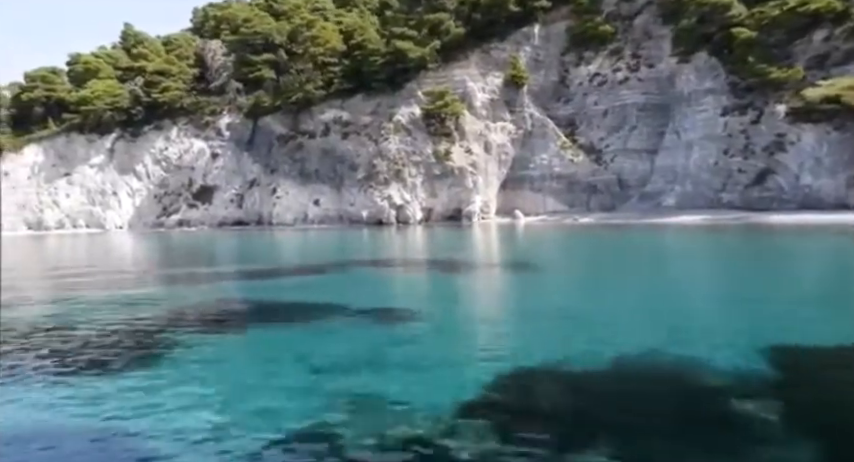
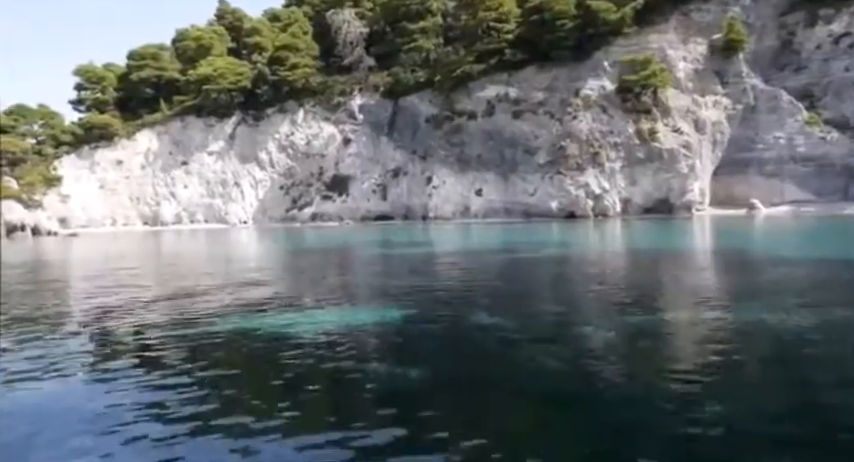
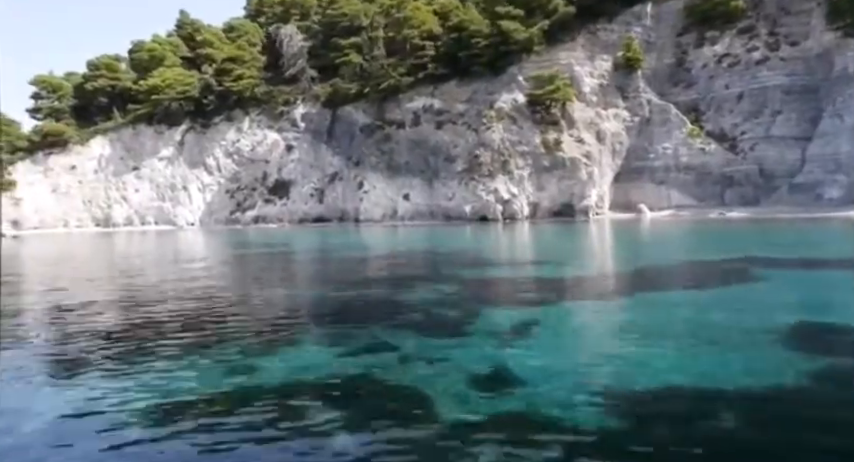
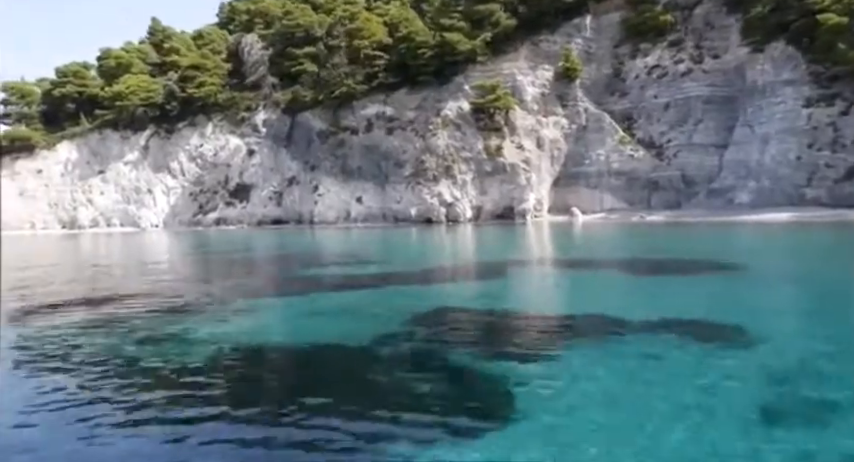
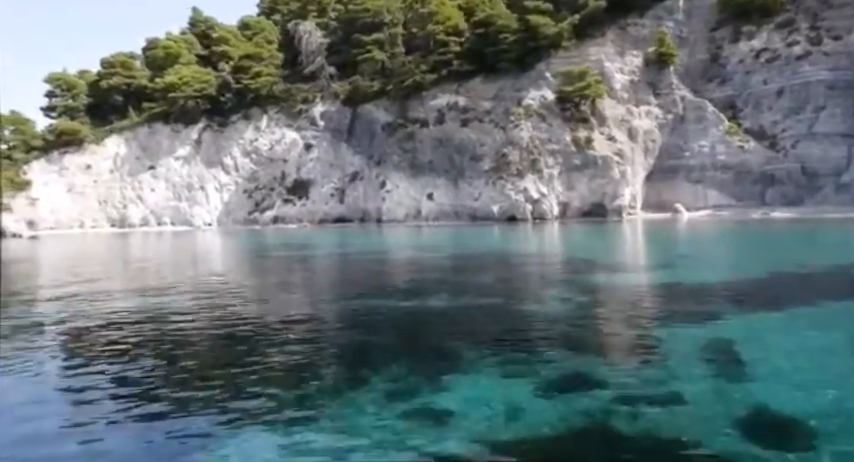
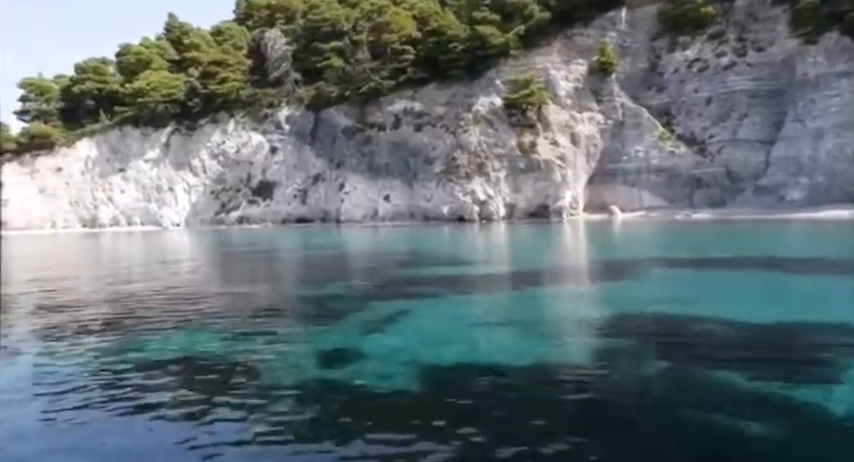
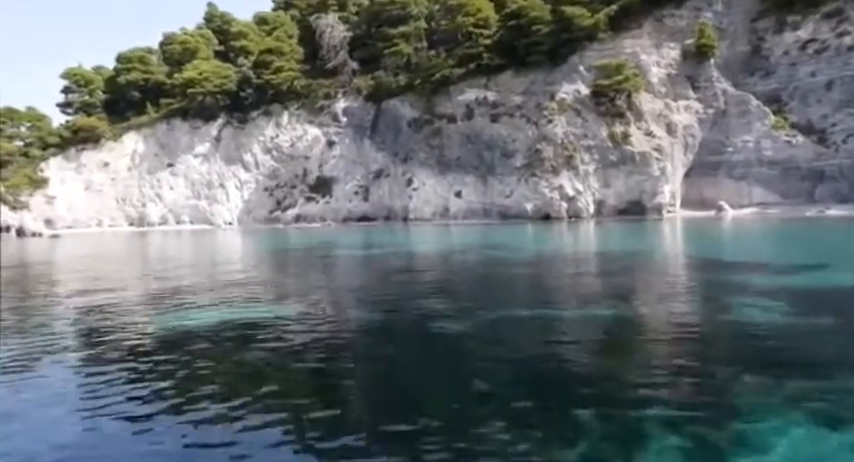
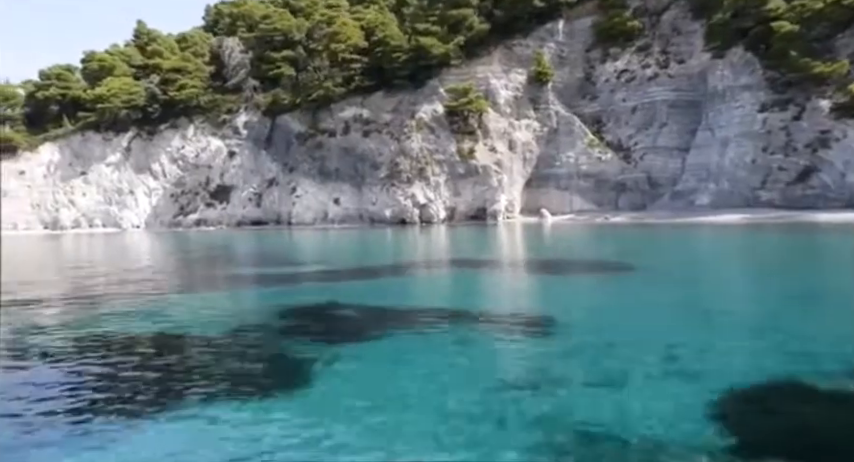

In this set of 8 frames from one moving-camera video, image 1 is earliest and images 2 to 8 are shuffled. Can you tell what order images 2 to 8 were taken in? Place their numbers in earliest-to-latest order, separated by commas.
8, 4, 6, 3, 5, 7, 2
